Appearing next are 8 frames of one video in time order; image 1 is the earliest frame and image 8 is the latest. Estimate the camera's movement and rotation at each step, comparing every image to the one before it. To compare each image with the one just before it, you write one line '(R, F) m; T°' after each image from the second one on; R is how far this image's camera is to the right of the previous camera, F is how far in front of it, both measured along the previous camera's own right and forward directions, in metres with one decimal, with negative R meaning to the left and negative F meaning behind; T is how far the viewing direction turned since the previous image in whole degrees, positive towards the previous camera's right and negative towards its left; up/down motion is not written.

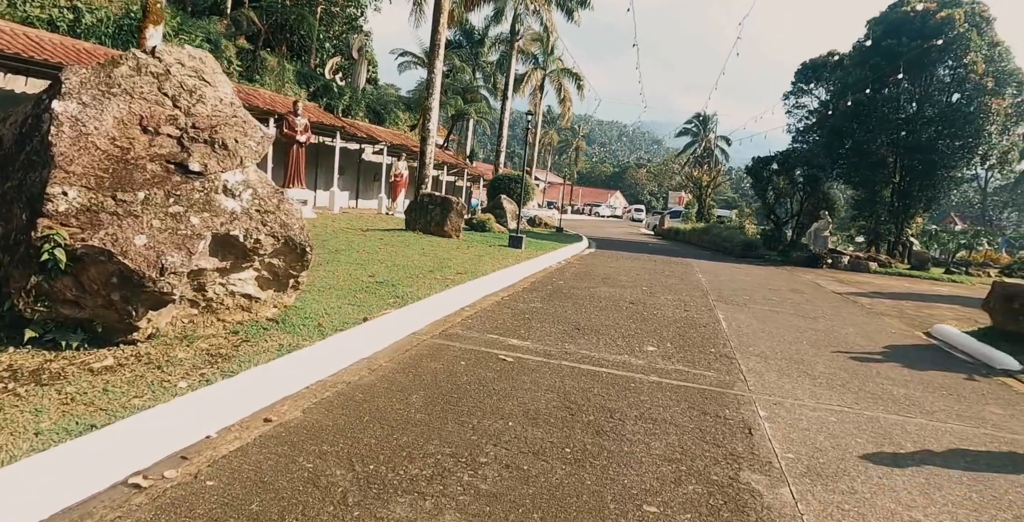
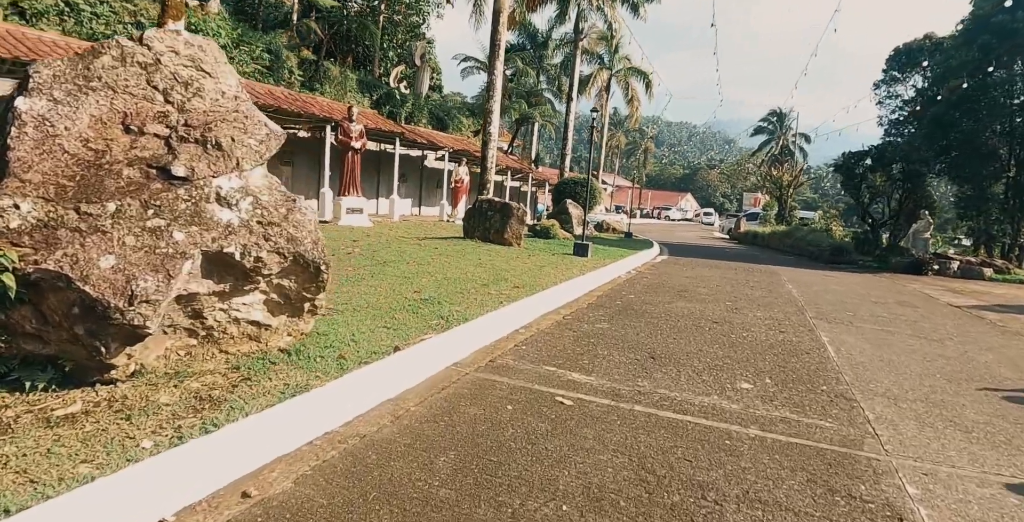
(+0.1, +1.0) m; -6°
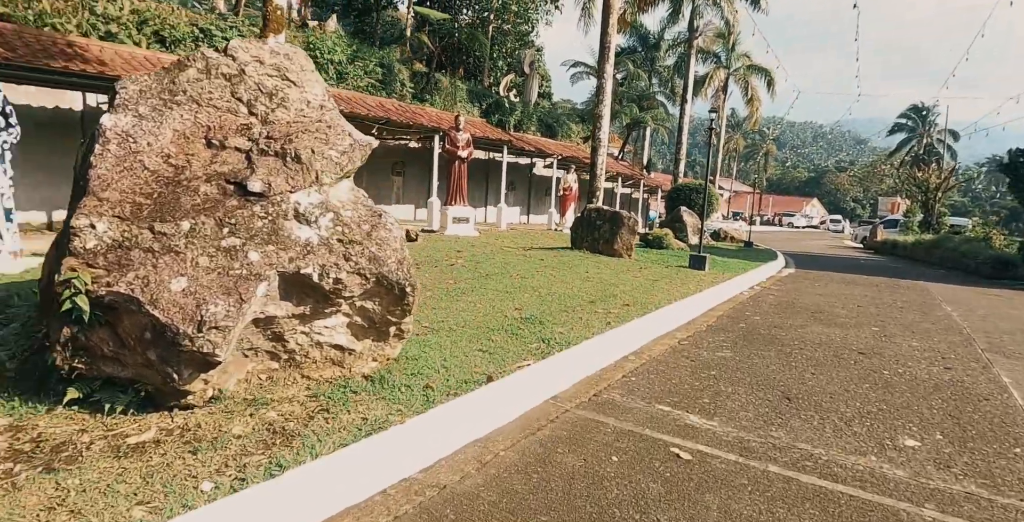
(0.0, +0.5) m; -10°
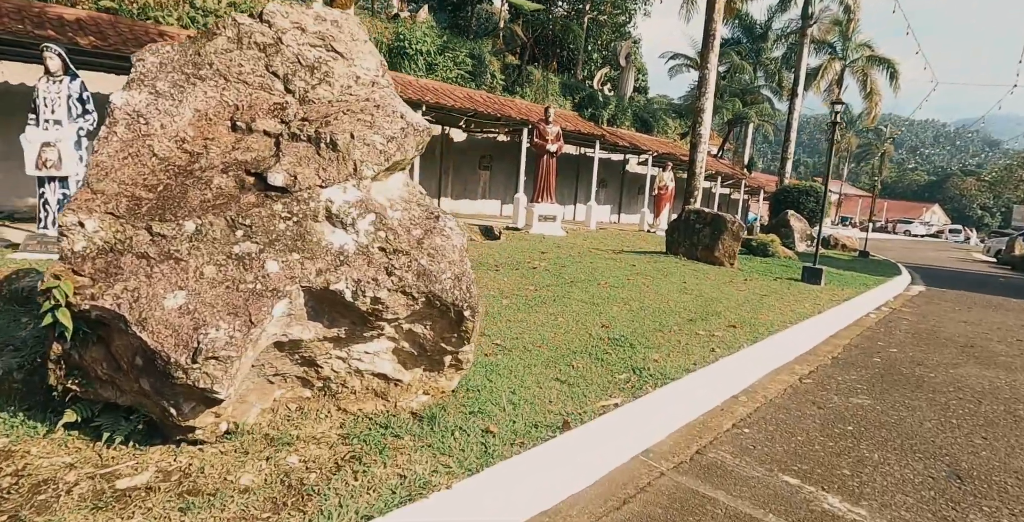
(0.0, +0.8) m; -8°
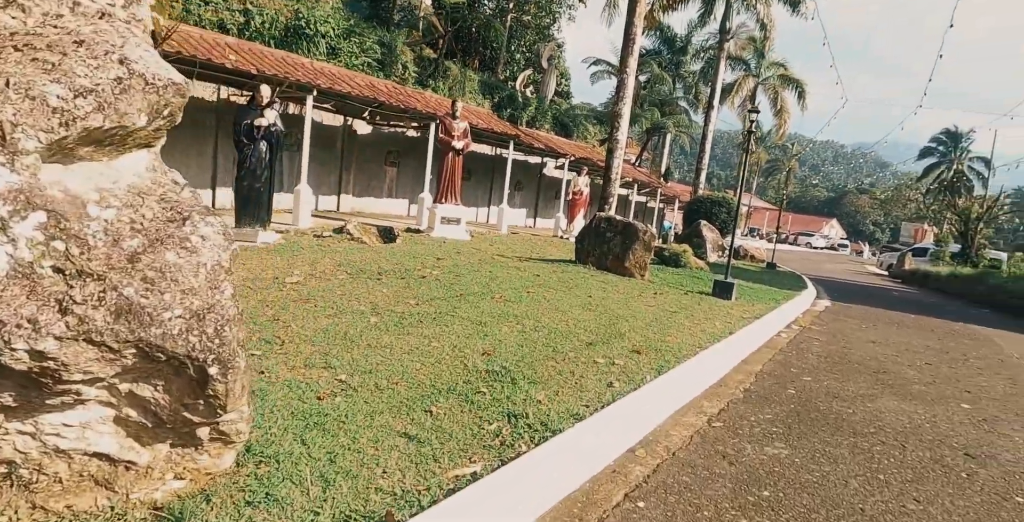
(+0.4, +1.0) m; +7°
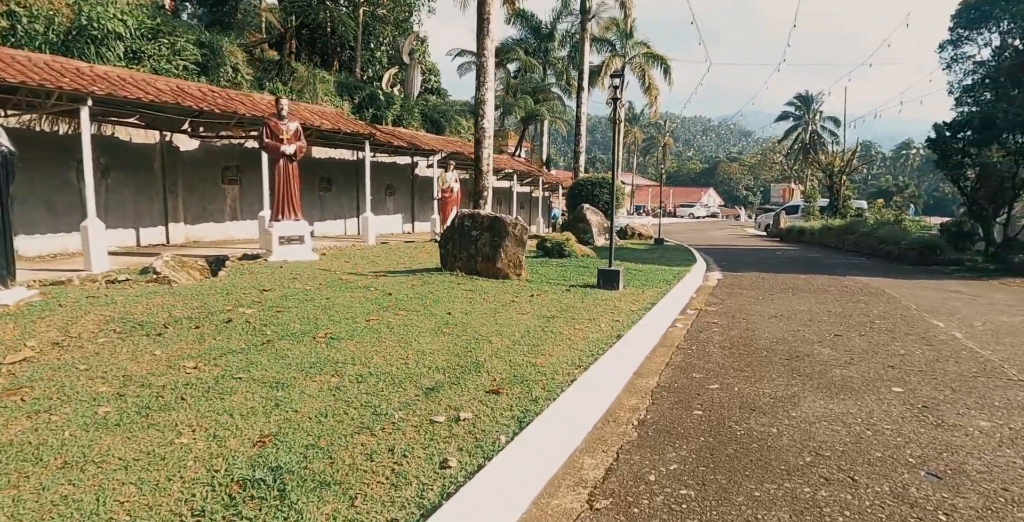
(+0.7, +1.4) m; +9°
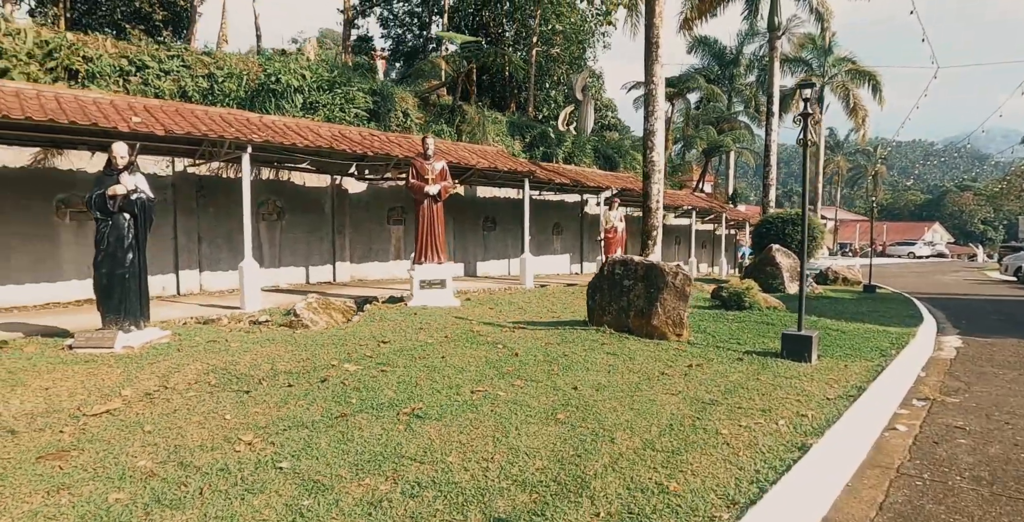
(+0.3, +1.2) m; -17°
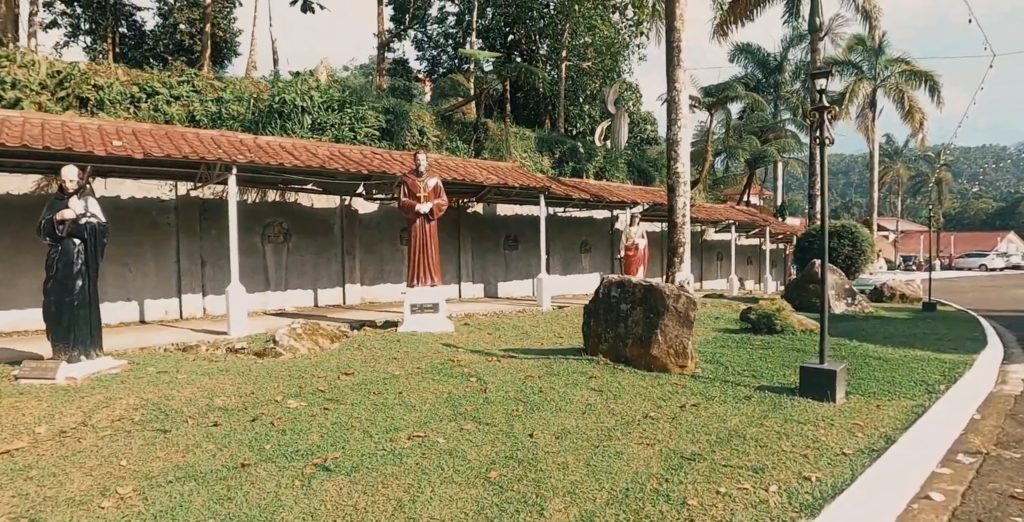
(+0.7, +0.8) m; -5°
